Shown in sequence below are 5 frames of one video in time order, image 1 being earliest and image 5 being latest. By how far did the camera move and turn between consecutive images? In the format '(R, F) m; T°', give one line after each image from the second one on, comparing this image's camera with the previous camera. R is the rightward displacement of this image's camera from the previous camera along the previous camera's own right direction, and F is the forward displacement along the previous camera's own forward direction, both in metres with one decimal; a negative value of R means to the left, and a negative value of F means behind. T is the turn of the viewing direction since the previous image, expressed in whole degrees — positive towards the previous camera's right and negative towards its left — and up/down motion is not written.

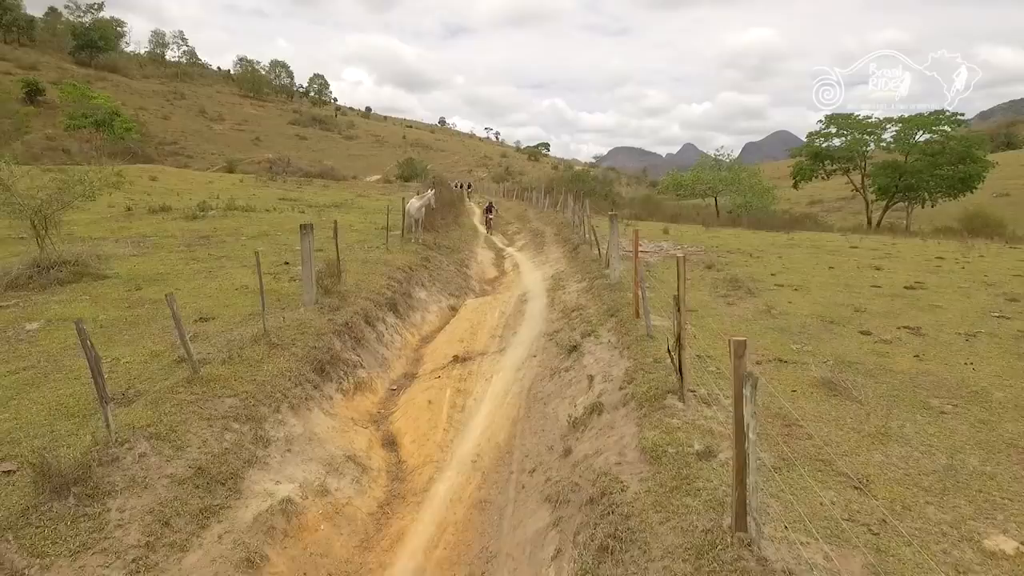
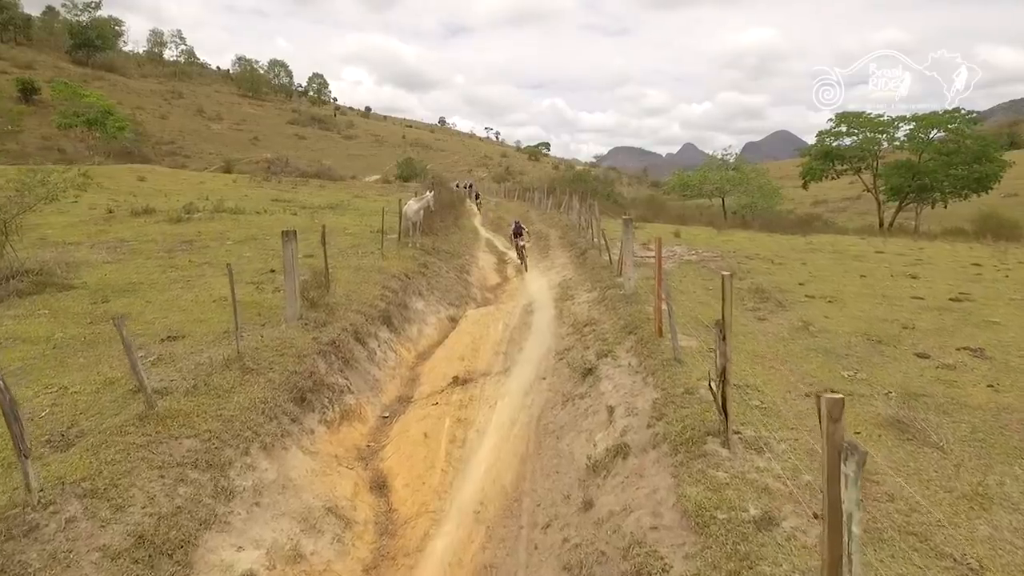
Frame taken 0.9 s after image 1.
(-0.1, +1.6) m; 0°
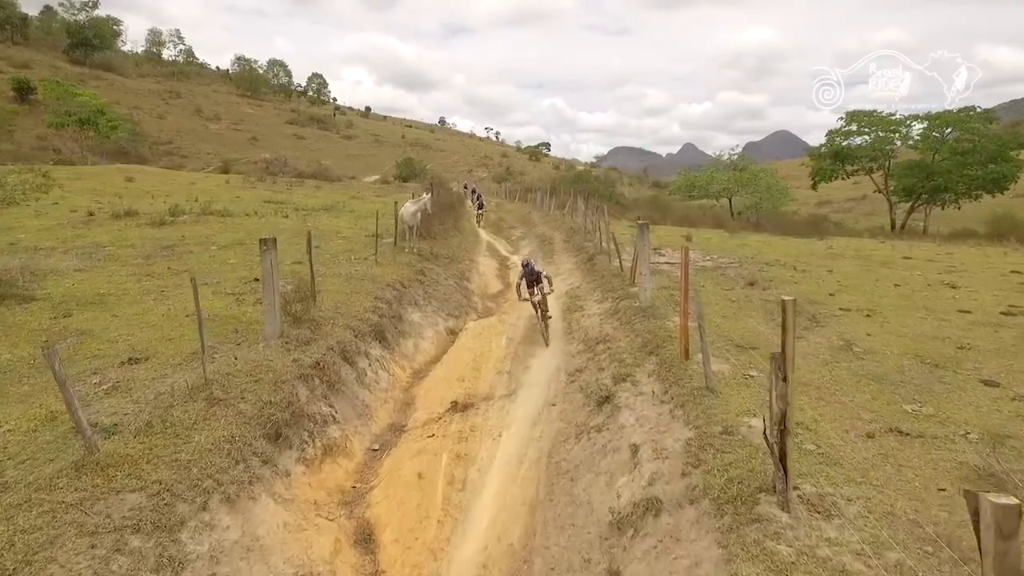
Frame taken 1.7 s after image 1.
(-0.1, +1.5) m; 0°
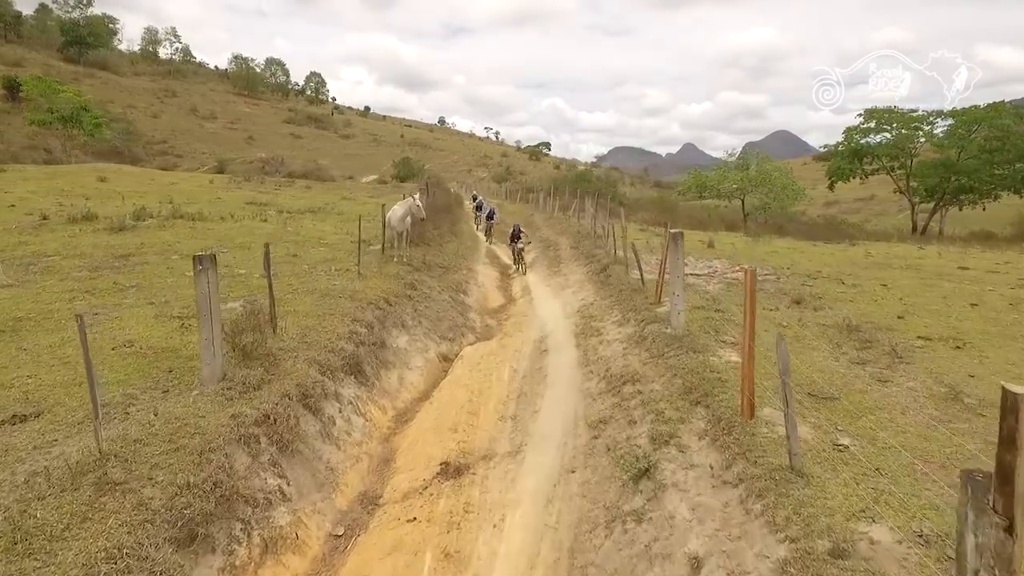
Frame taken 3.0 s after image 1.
(-0.1, +2.7) m; 0°
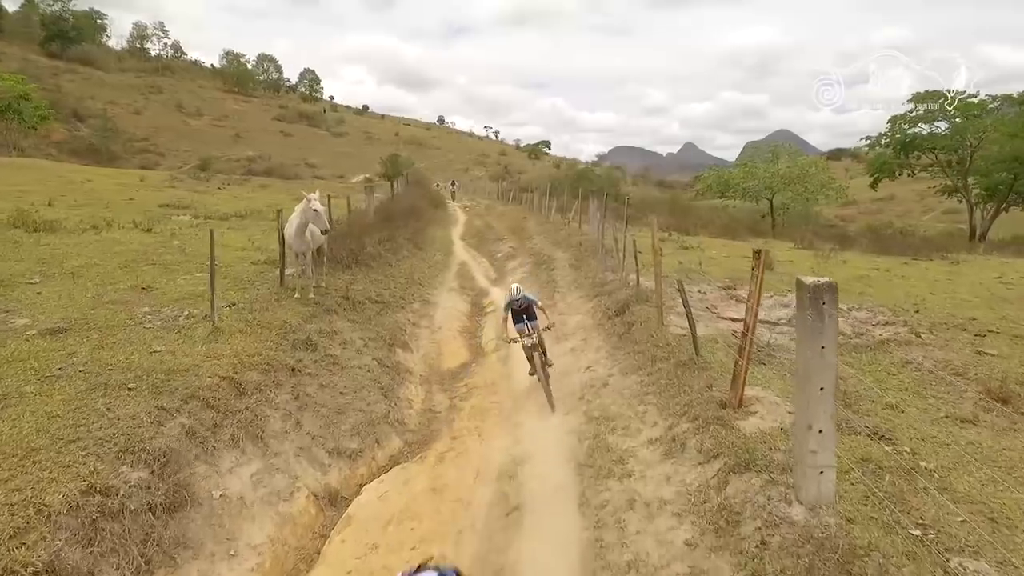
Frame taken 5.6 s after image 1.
(+0.6, +7.4) m; 0°
